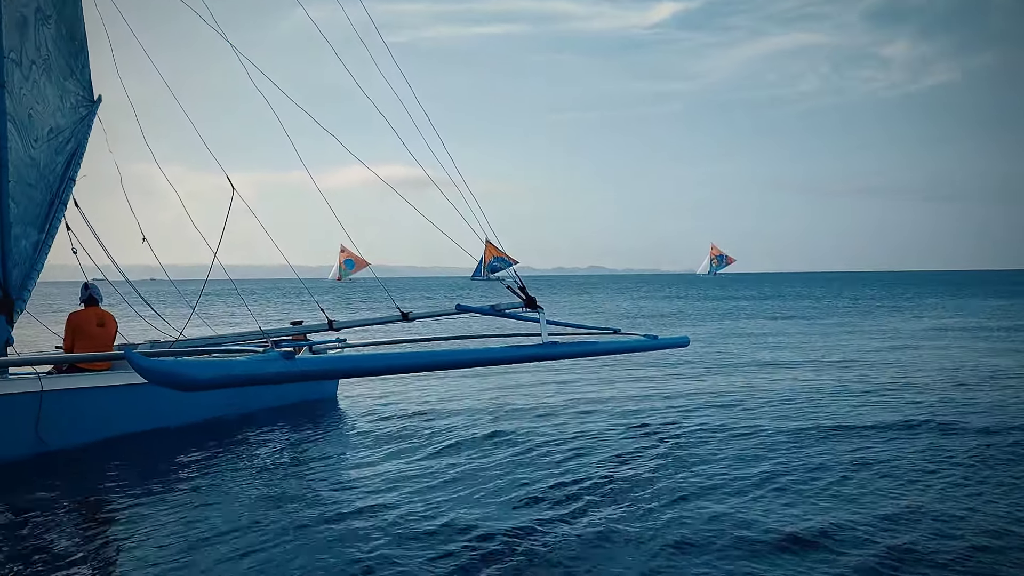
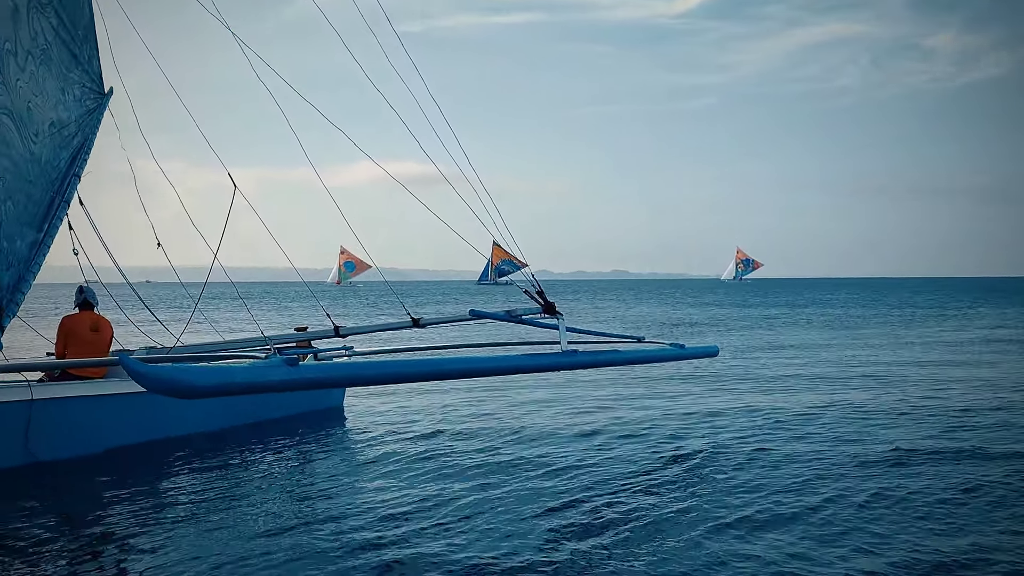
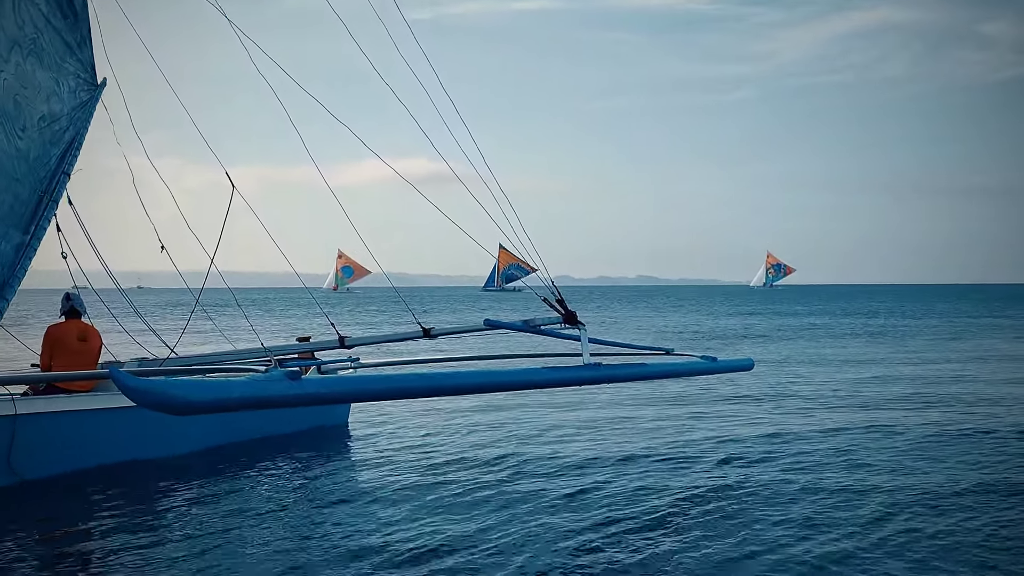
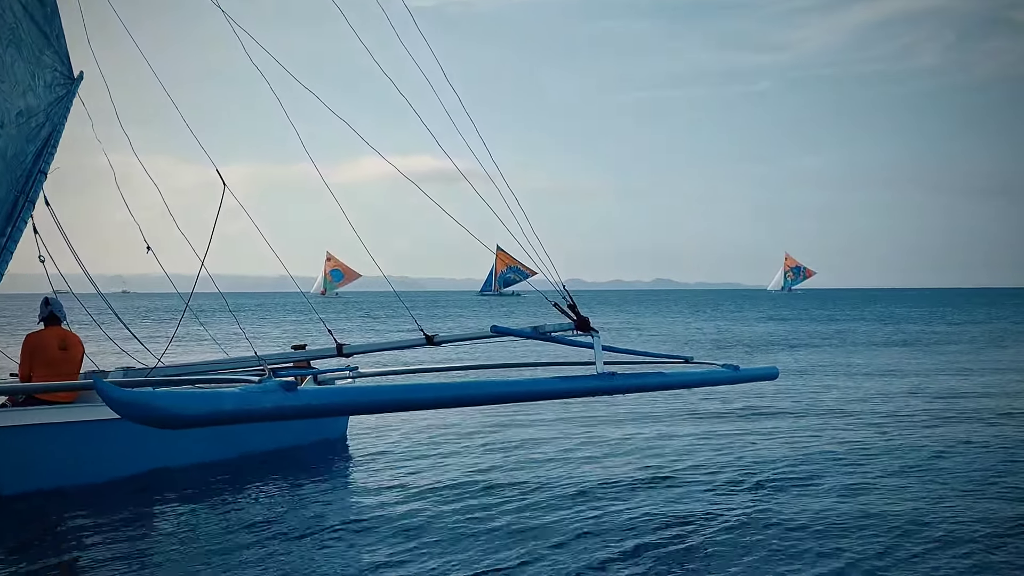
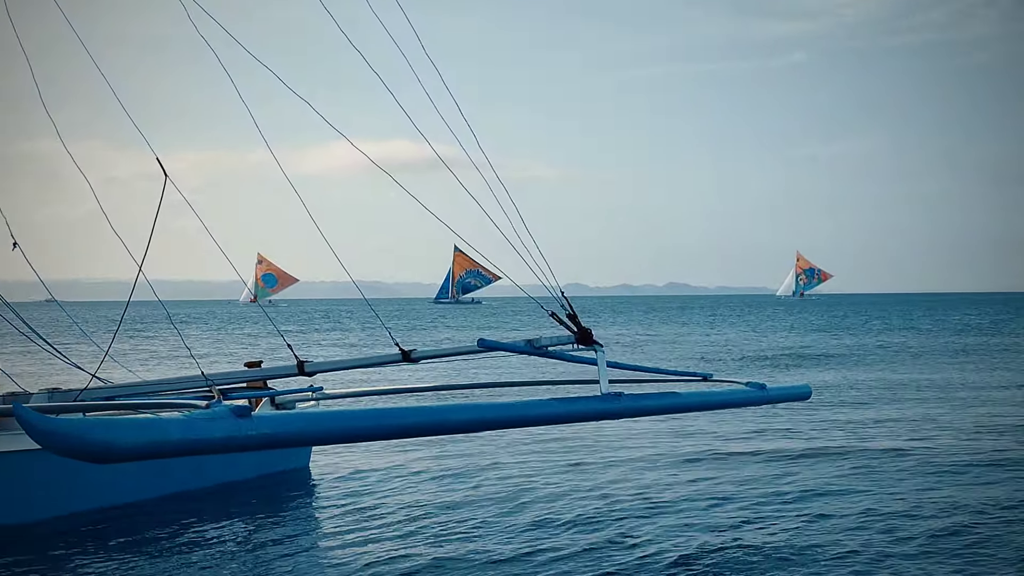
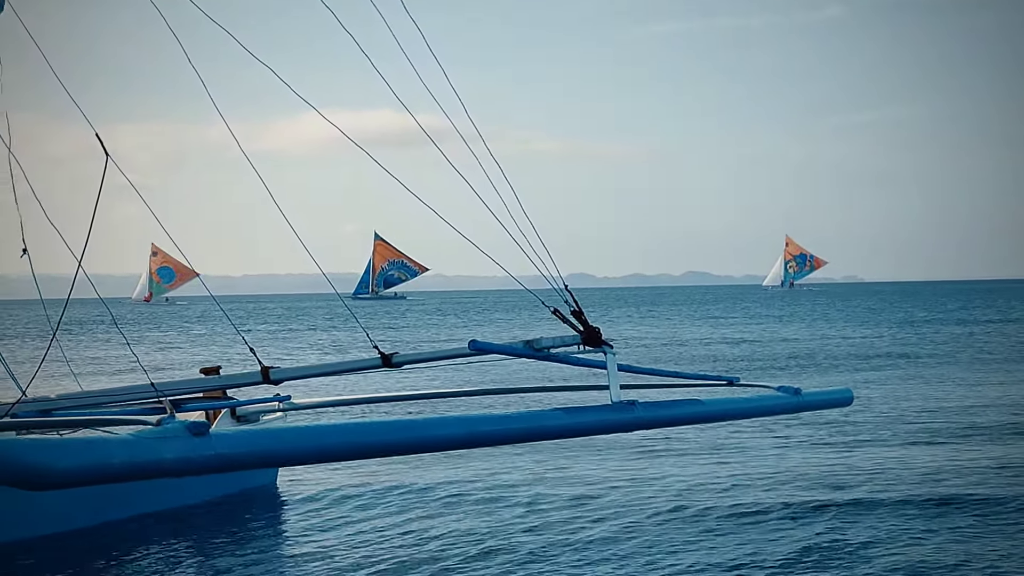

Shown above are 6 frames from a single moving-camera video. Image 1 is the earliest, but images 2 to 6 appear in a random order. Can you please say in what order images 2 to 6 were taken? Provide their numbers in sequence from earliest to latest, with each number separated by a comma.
2, 3, 4, 5, 6
